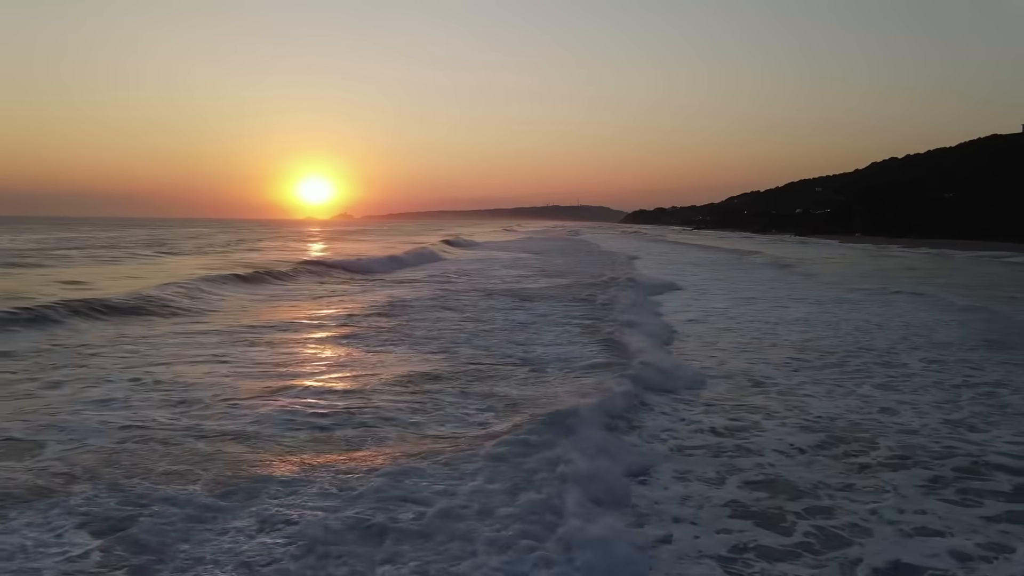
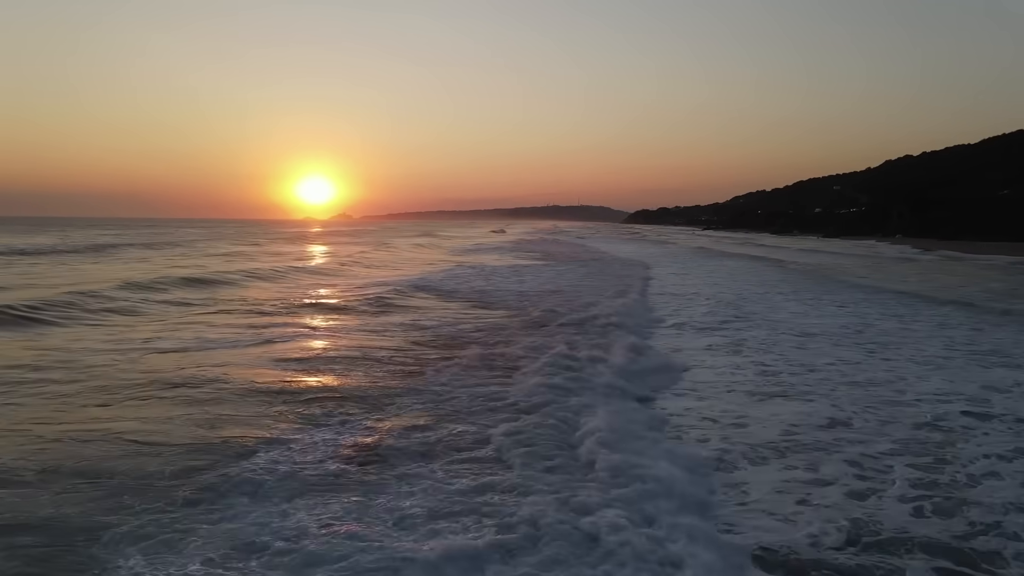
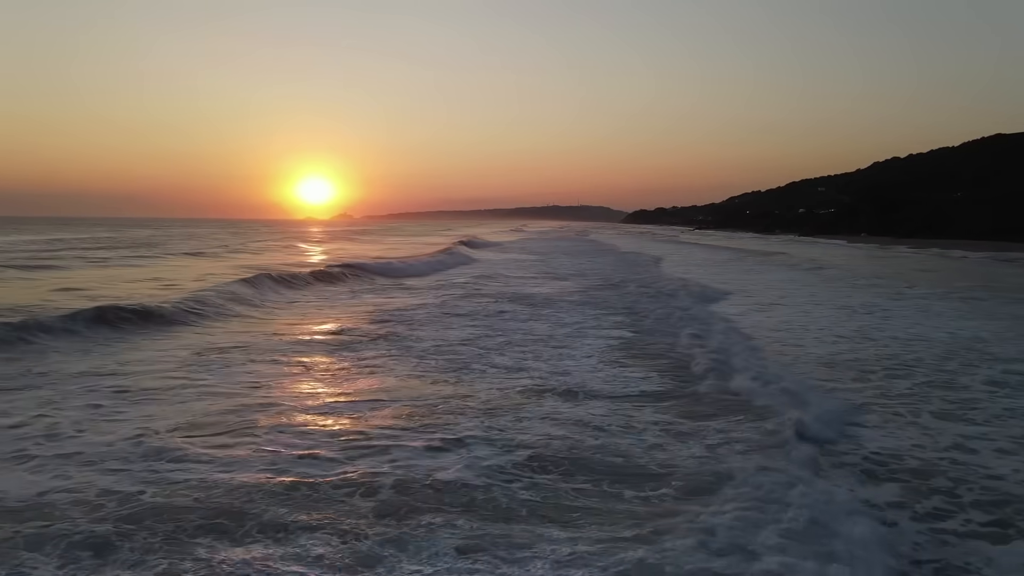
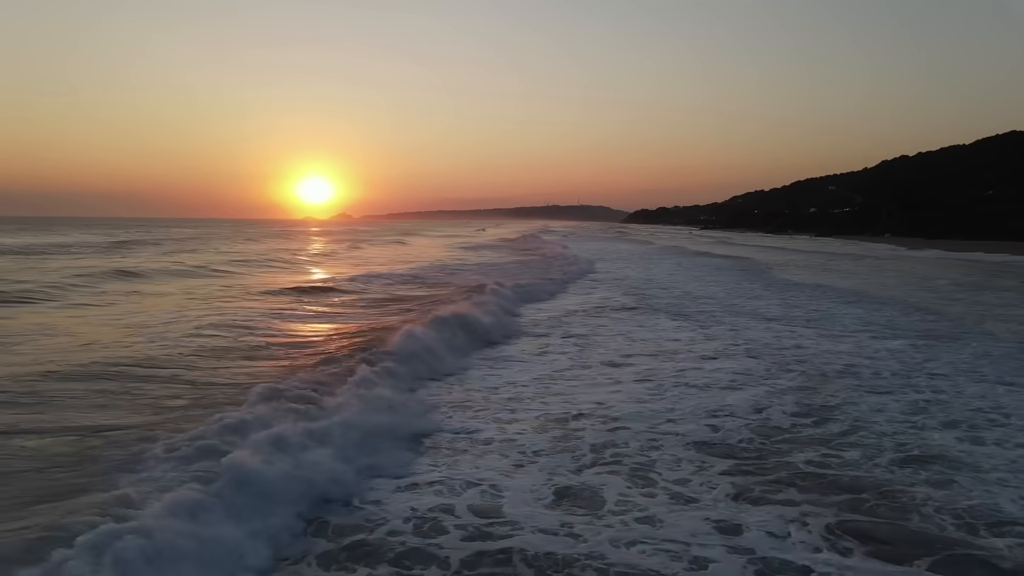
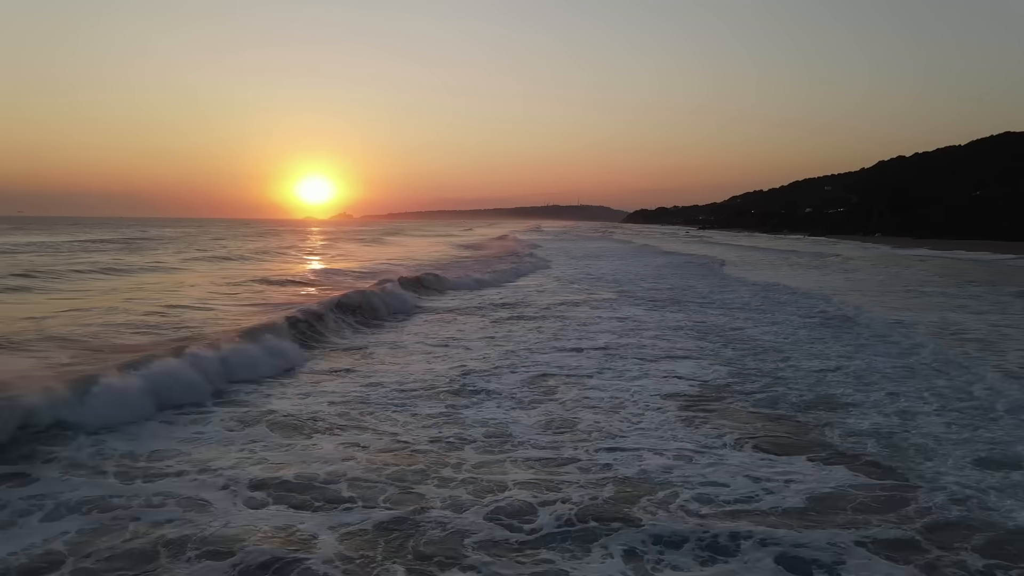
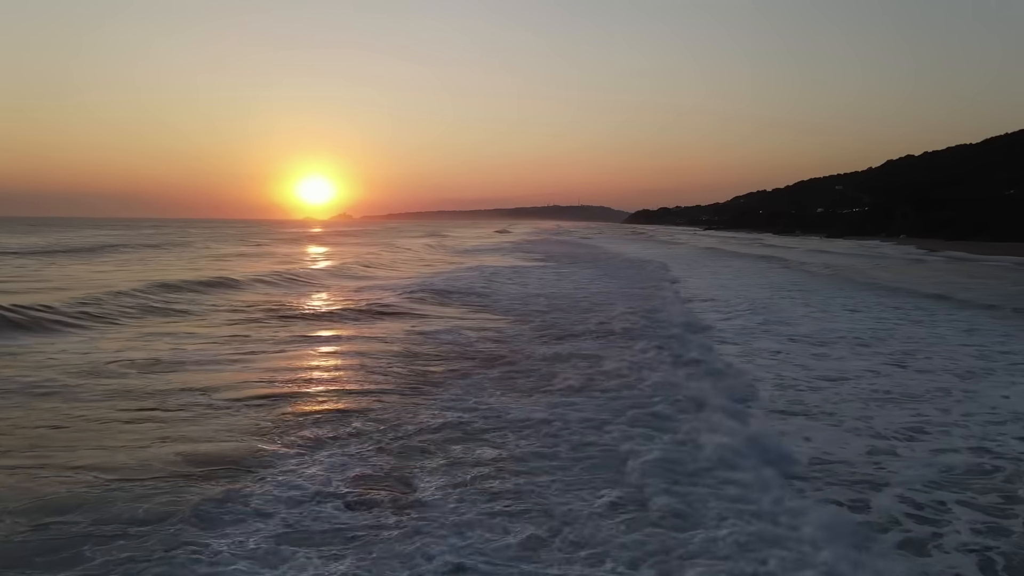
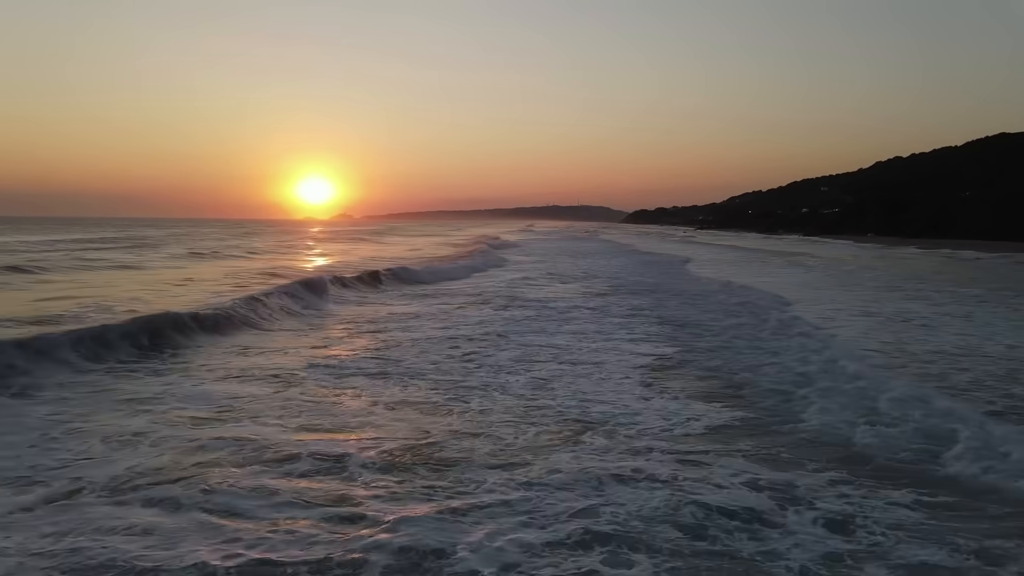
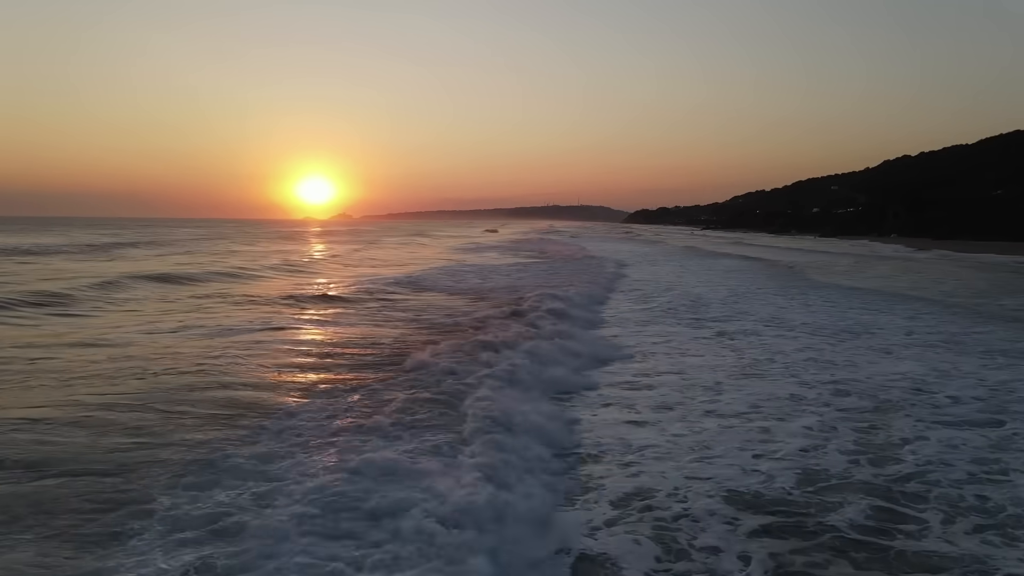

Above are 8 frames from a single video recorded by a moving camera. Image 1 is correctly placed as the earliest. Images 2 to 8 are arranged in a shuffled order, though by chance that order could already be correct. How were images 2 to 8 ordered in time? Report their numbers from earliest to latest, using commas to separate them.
3, 7, 5, 4, 8, 2, 6
